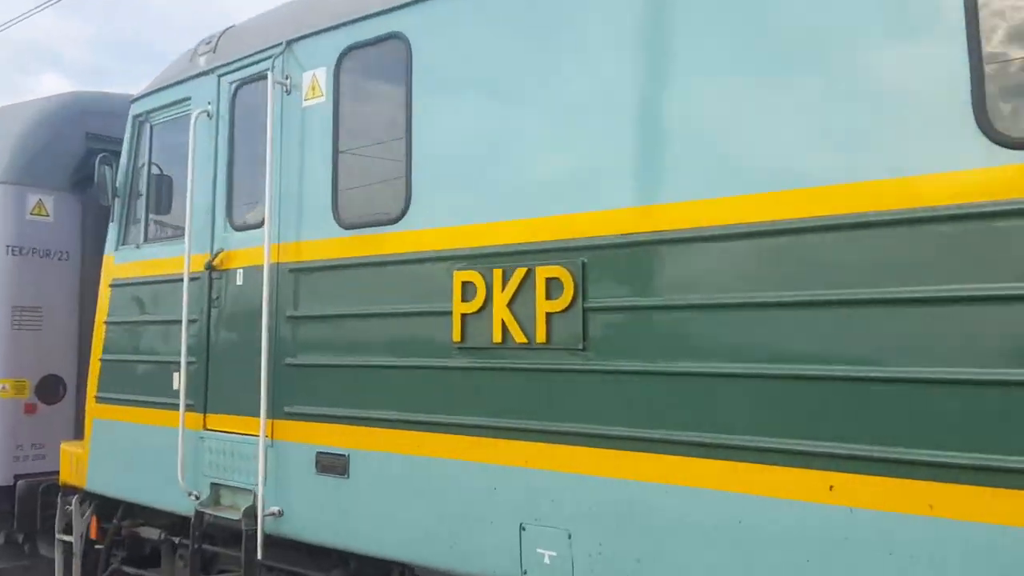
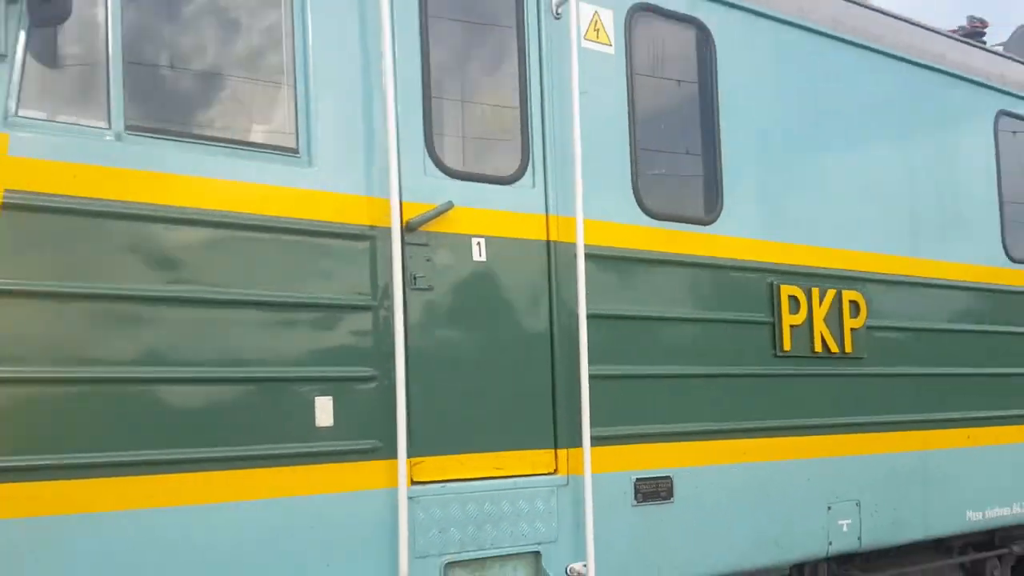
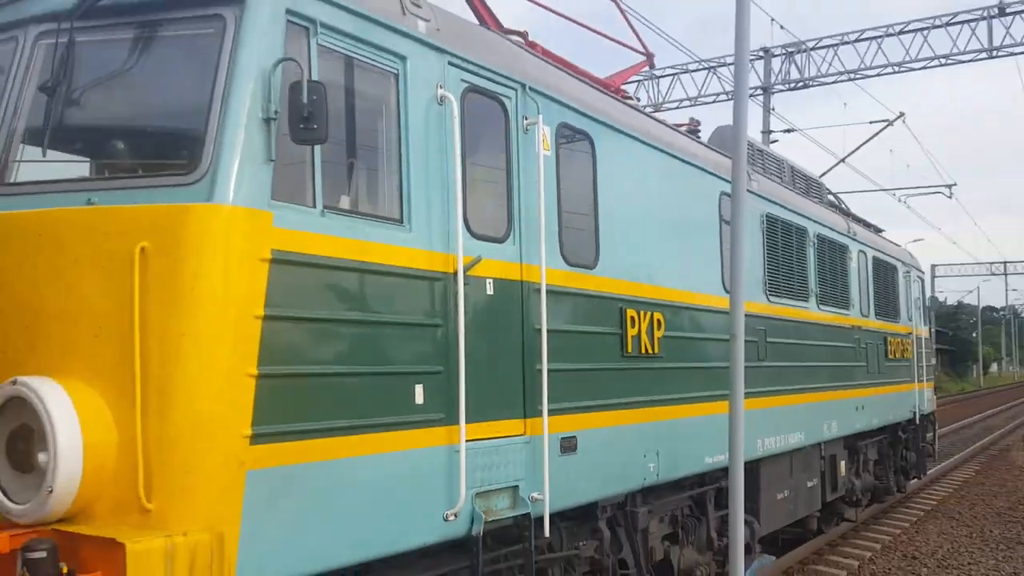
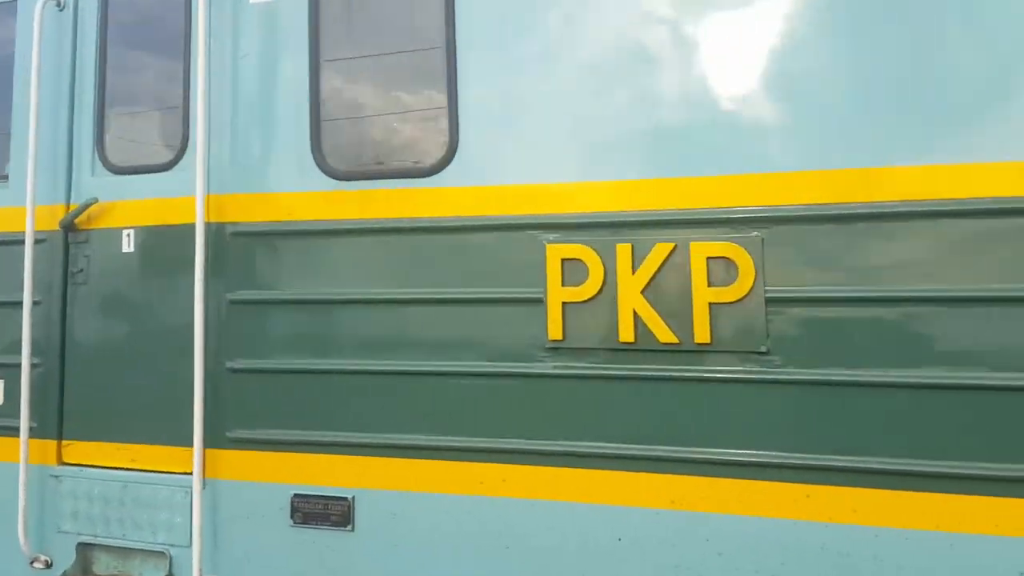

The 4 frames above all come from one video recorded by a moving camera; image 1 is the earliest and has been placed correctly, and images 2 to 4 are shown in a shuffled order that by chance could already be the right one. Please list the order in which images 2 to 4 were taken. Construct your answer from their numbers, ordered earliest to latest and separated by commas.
4, 2, 3
